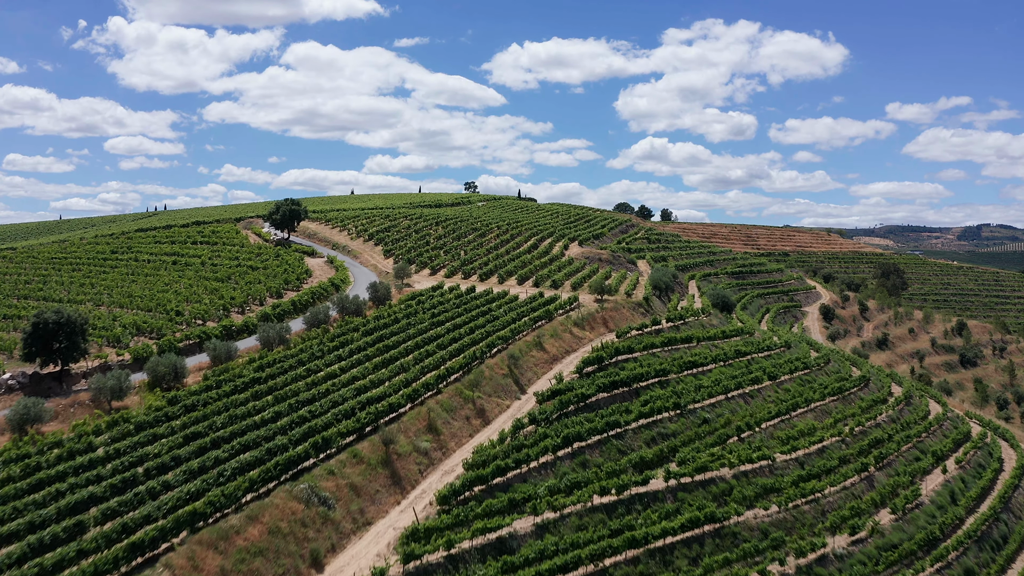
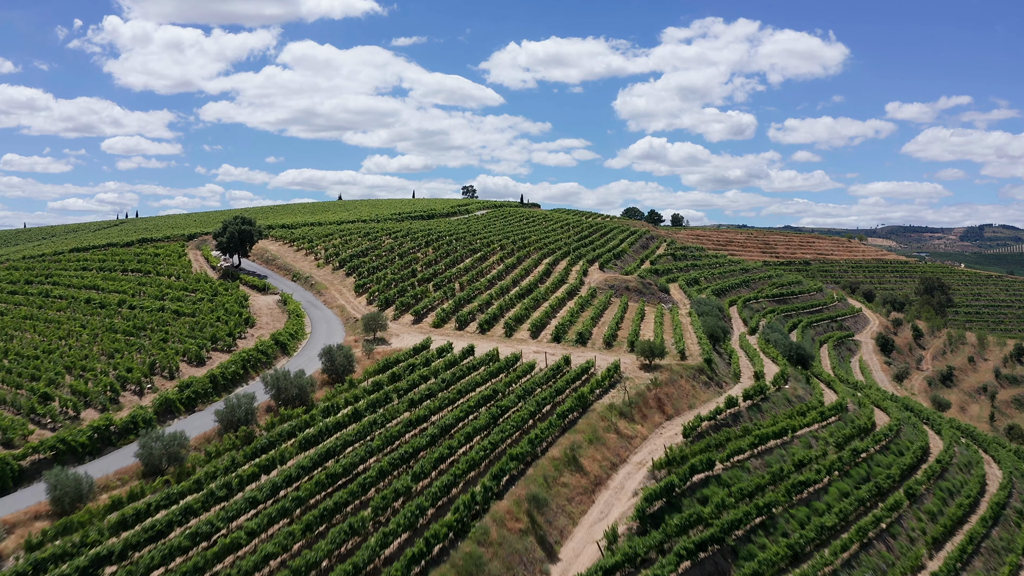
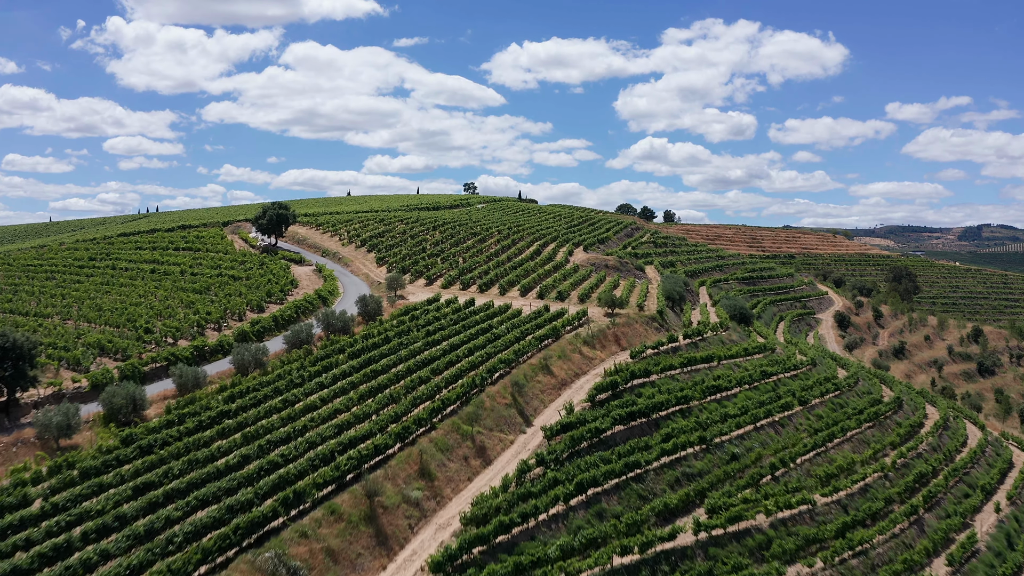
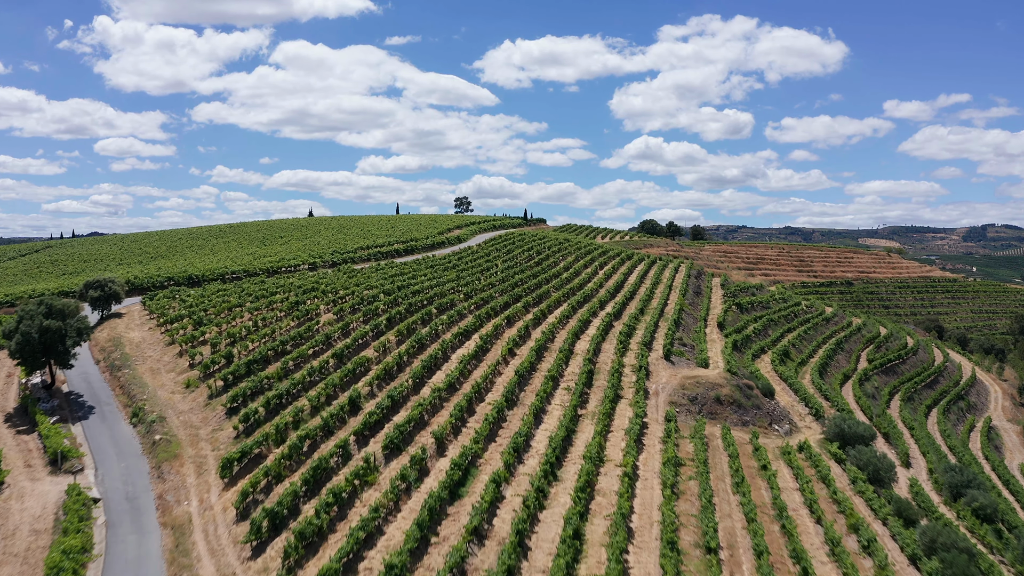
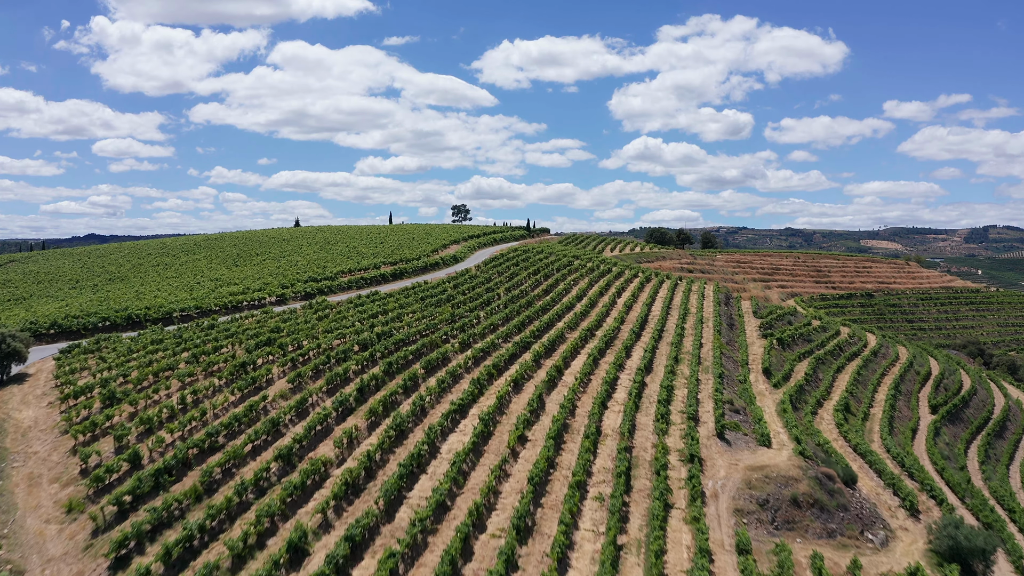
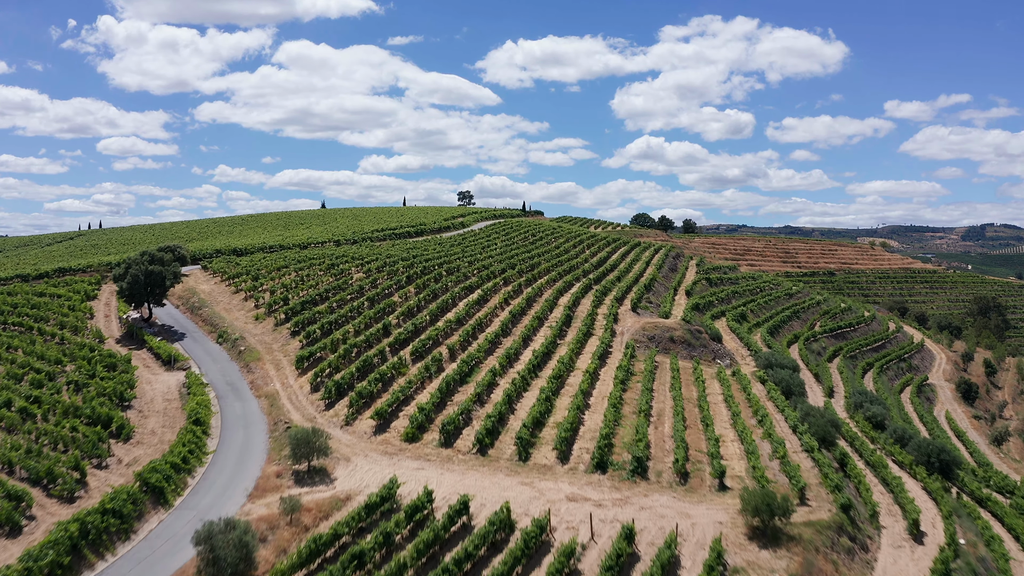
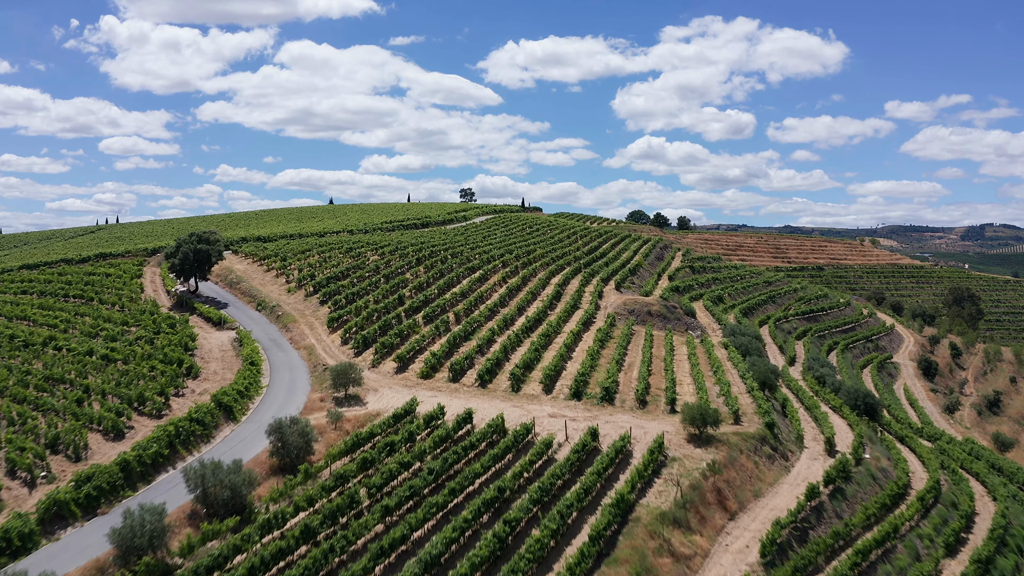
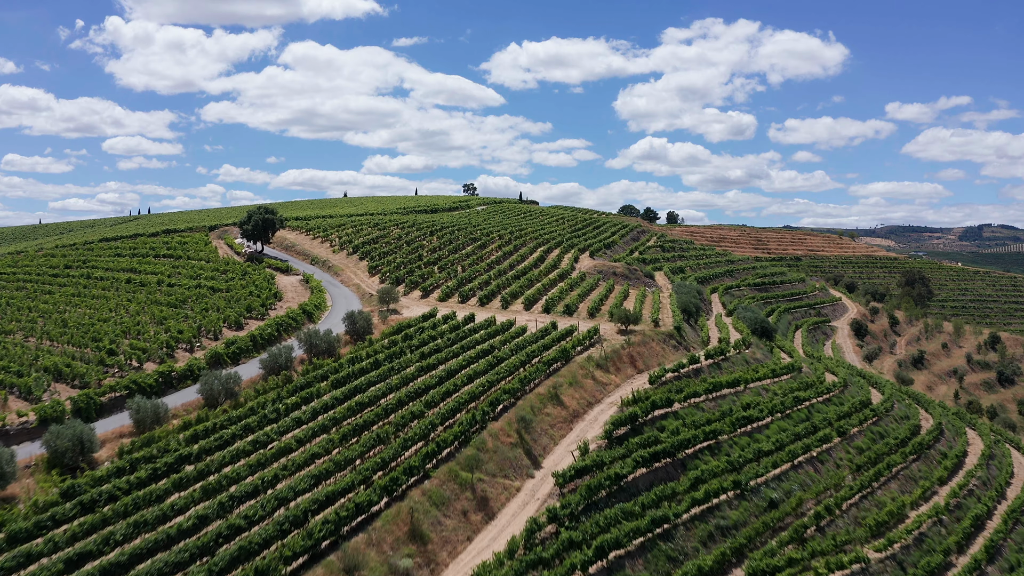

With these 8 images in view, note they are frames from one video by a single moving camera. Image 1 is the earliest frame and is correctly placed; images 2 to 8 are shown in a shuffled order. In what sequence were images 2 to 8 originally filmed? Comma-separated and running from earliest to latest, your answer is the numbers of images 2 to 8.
3, 8, 2, 7, 6, 4, 5
